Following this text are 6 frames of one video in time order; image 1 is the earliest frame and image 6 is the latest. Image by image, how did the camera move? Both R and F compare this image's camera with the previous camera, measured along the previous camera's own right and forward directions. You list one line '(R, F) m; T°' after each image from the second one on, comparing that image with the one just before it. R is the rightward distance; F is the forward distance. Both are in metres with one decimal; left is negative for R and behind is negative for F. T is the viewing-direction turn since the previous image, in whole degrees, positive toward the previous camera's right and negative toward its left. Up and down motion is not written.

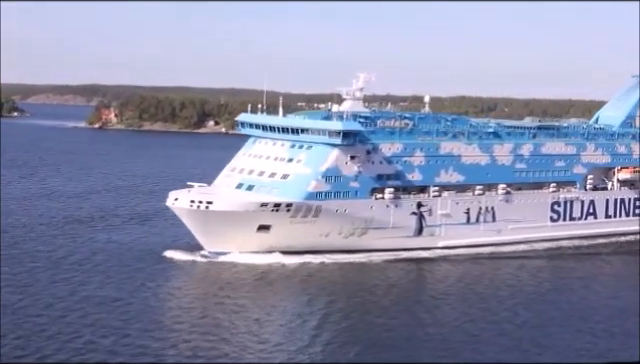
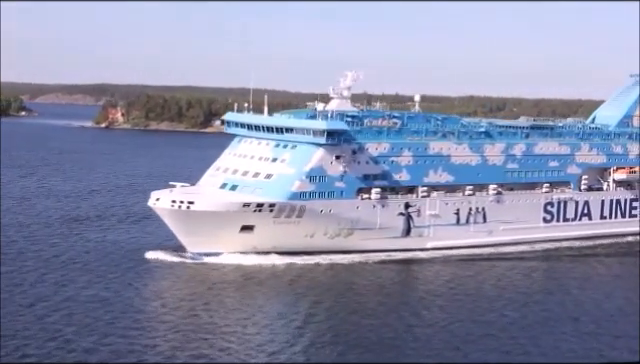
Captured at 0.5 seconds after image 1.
(+0.5, +0.3) m; 0°
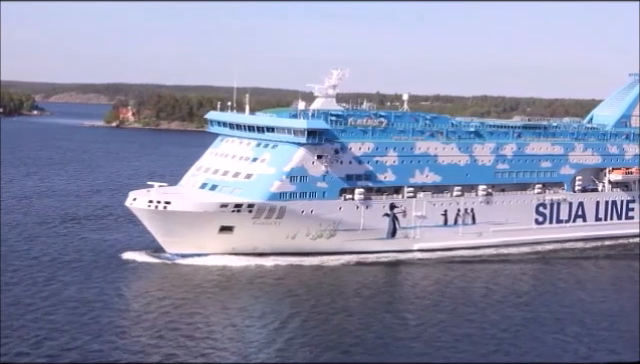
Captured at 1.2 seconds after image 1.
(+0.7, +0.3) m; -1°
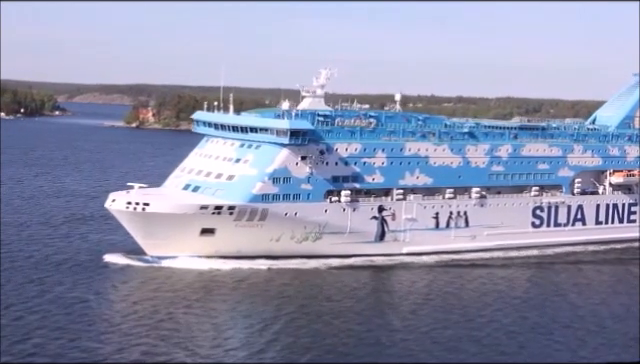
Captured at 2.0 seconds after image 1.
(+0.7, +0.4) m; -1°
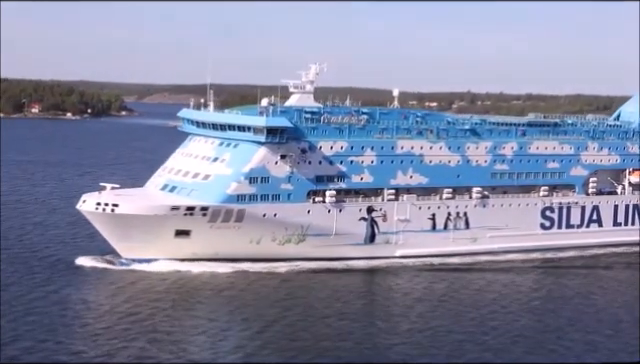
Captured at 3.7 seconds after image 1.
(+1.5, +0.9) m; -4°
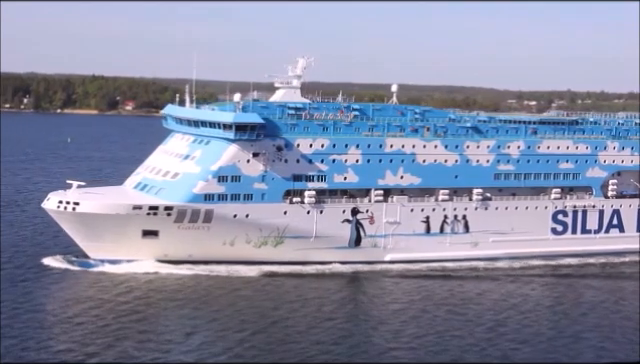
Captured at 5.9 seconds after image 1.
(+1.9, +1.0) m; -5°
